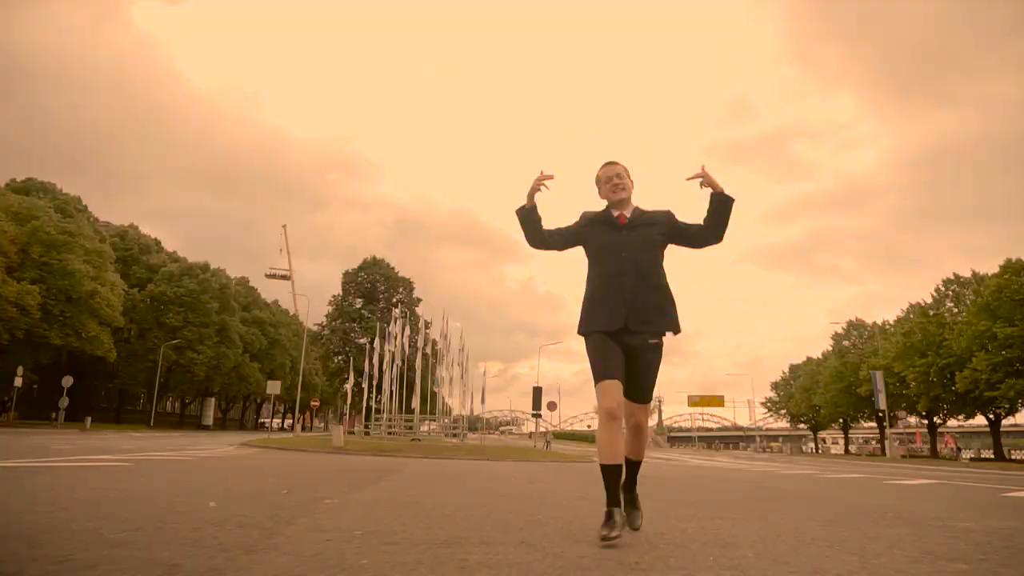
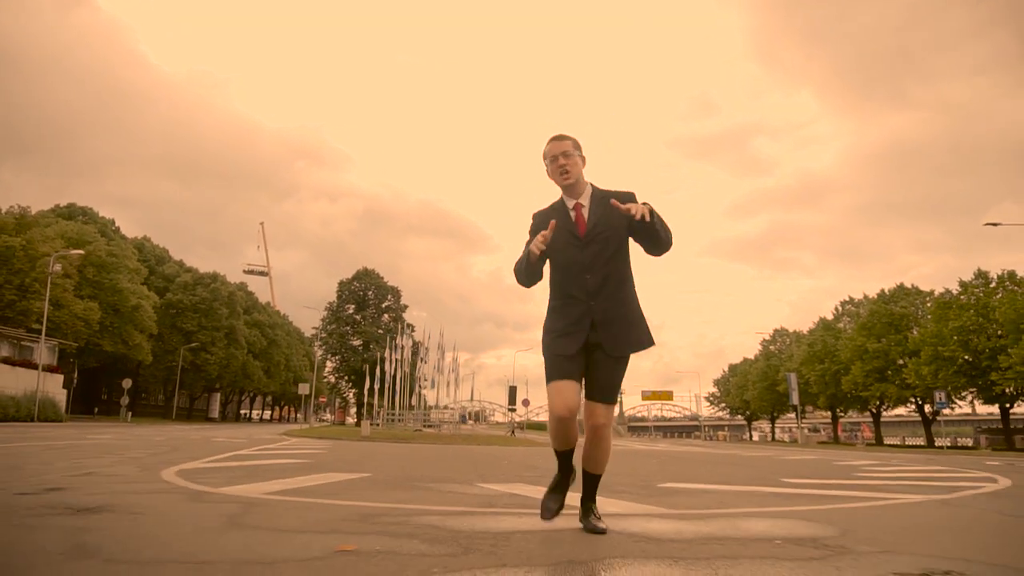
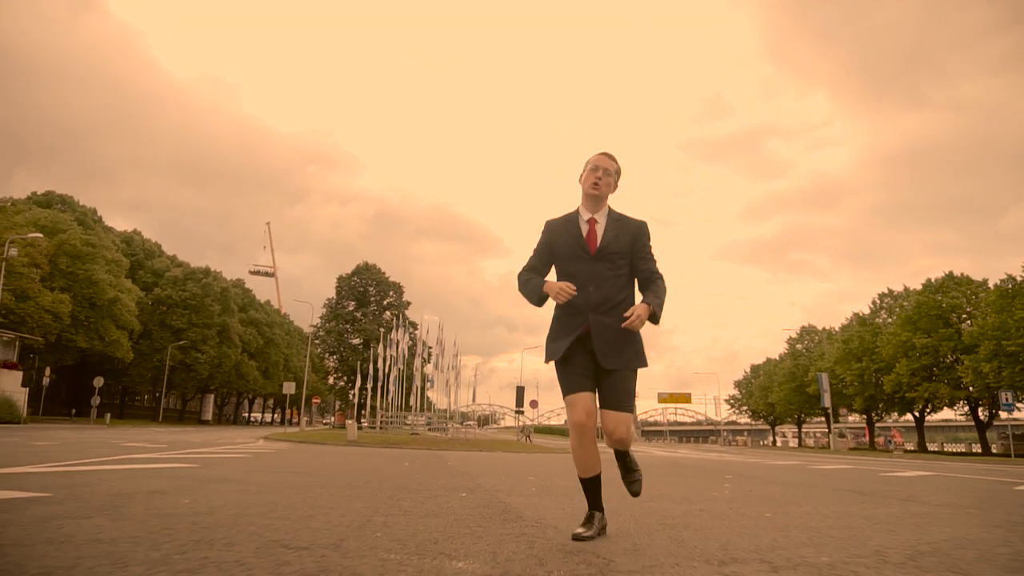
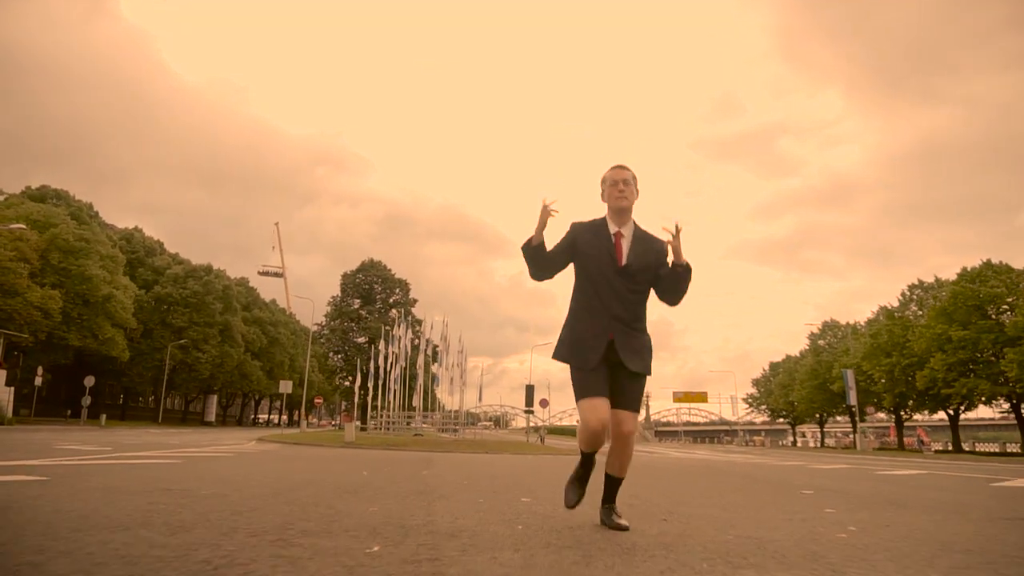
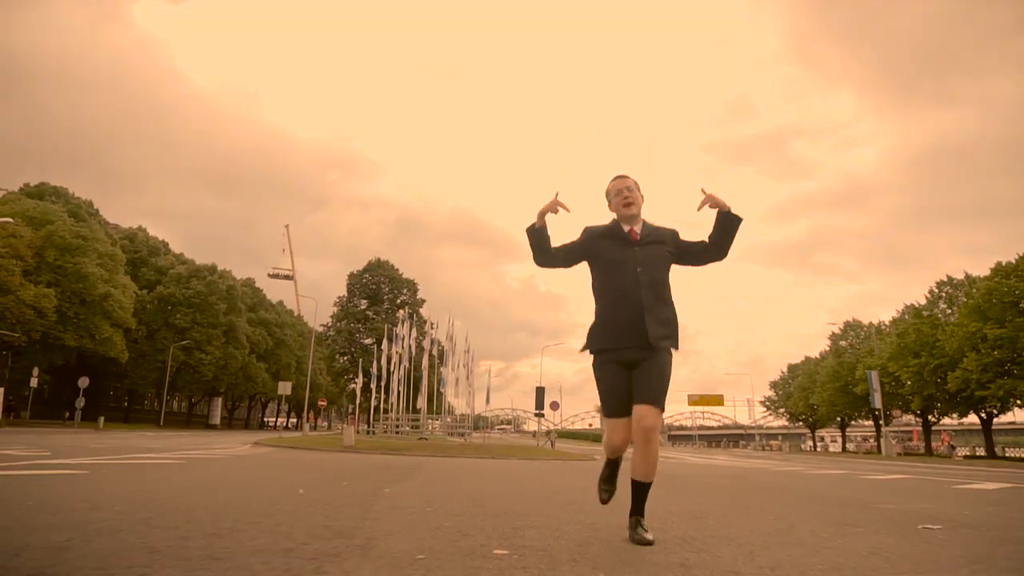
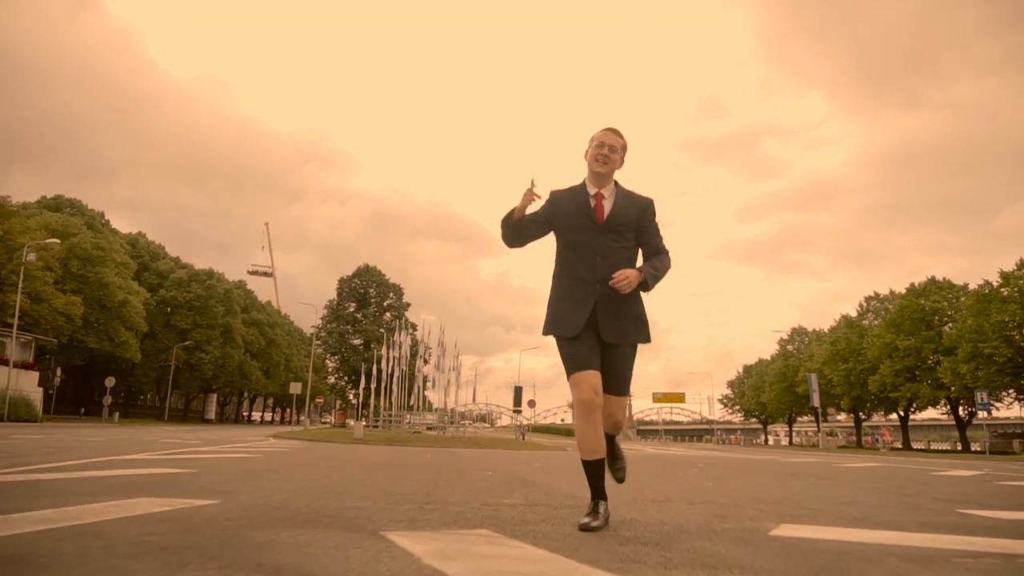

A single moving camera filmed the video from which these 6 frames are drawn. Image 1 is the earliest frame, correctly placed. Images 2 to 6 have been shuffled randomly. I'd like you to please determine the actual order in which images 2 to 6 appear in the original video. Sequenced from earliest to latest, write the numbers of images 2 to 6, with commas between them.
5, 4, 3, 6, 2
